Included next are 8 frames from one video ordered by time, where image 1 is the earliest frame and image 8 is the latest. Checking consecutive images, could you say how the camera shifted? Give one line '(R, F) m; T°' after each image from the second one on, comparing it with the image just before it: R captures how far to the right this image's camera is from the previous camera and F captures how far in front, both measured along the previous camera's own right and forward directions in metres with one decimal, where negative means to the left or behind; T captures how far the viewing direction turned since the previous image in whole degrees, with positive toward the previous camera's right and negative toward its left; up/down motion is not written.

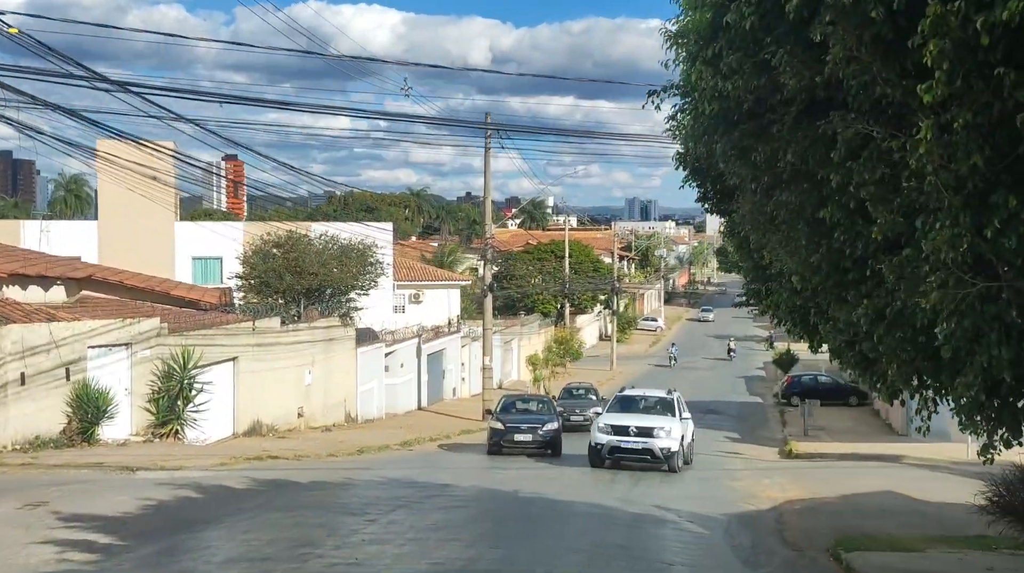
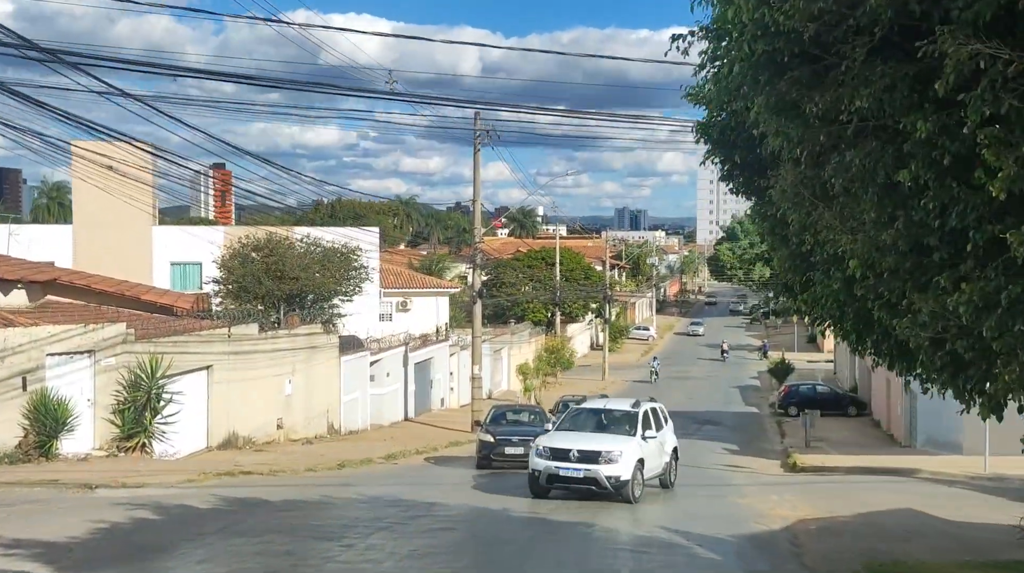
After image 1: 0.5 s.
(0.0, +1.3) m; +1°
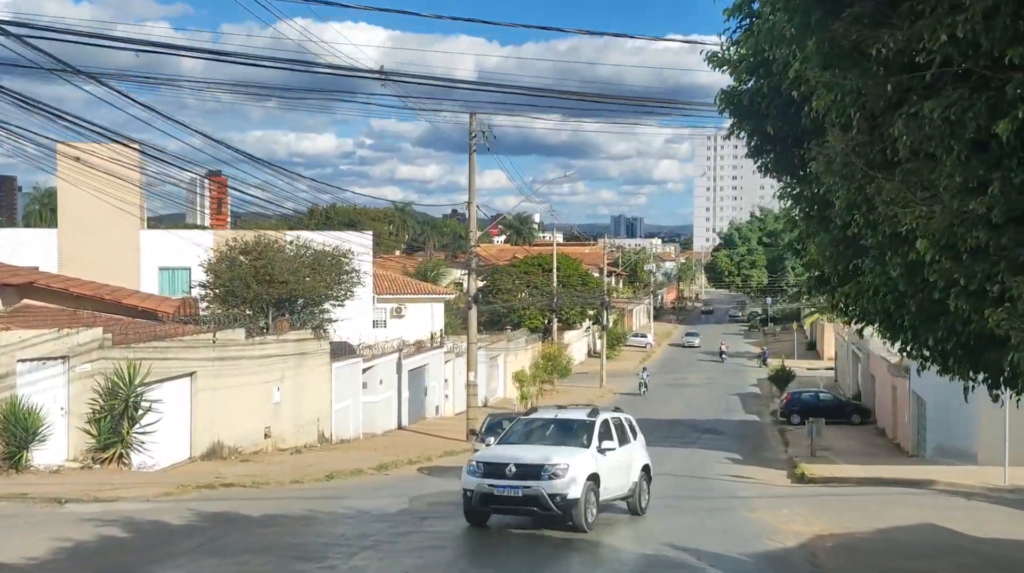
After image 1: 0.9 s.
(0.0, +0.9) m; 0°
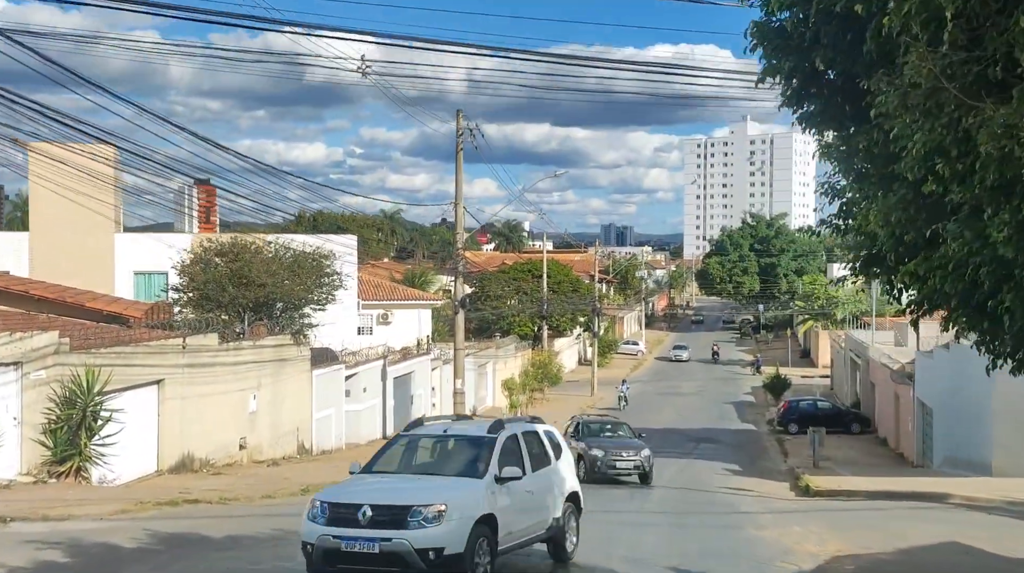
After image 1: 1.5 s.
(0.0, +1.3) m; +1°
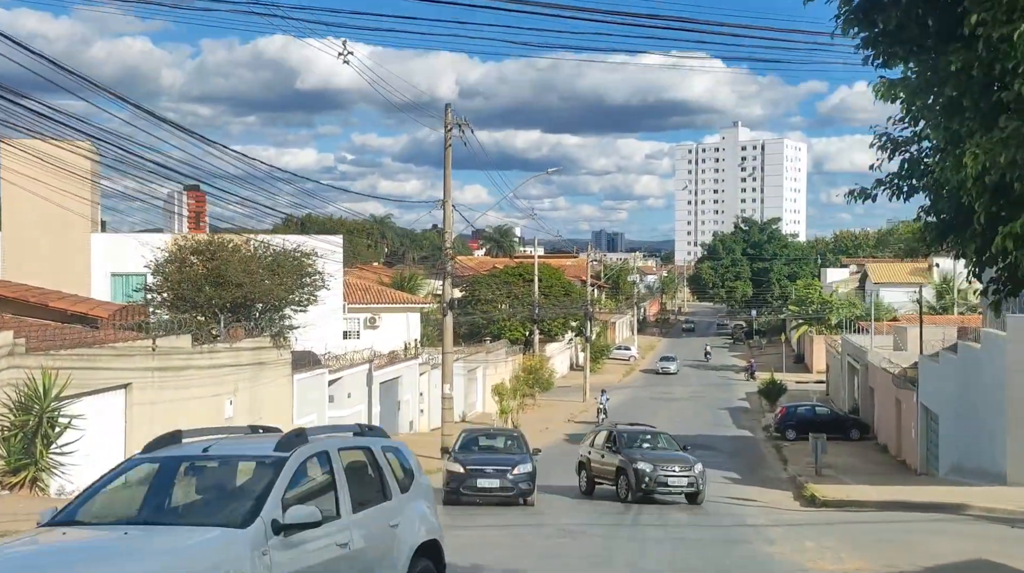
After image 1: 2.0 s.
(0.0, +1.2) m; 0°
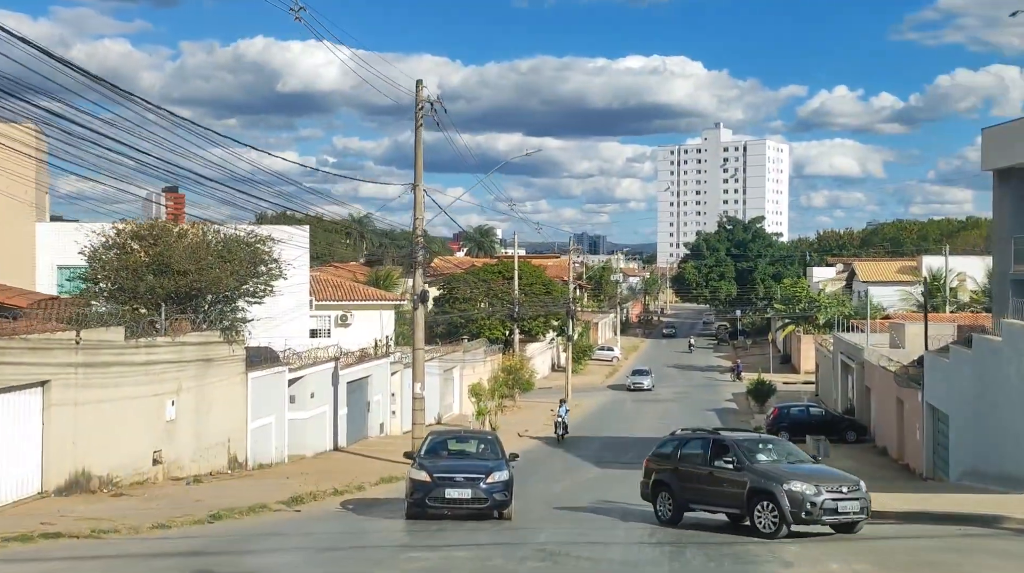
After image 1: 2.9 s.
(+0.1, +2.3) m; +1°
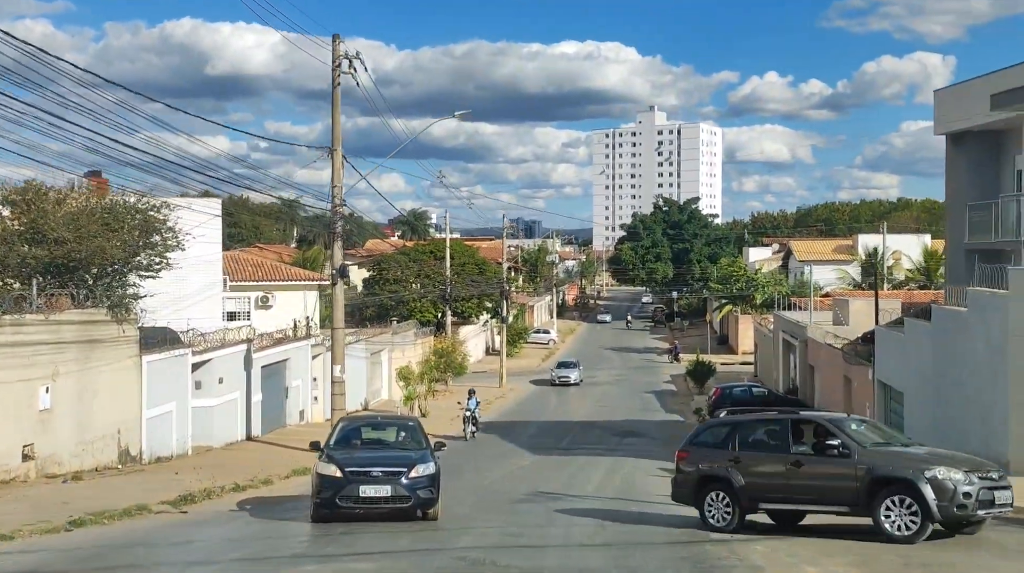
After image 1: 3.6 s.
(+0.2, +2.2) m; +3°
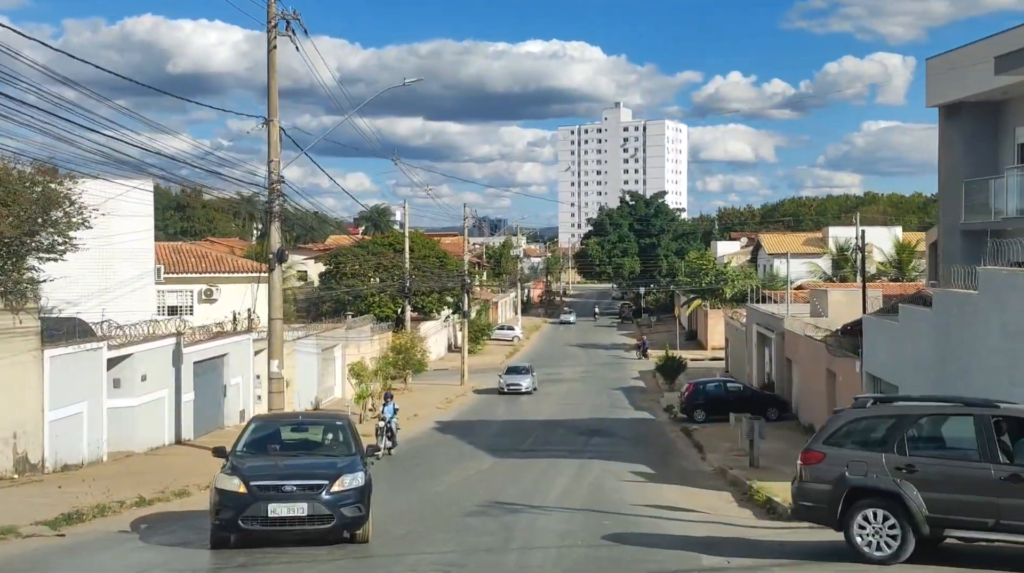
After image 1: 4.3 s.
(+0.2, +2.5) m; +2°
